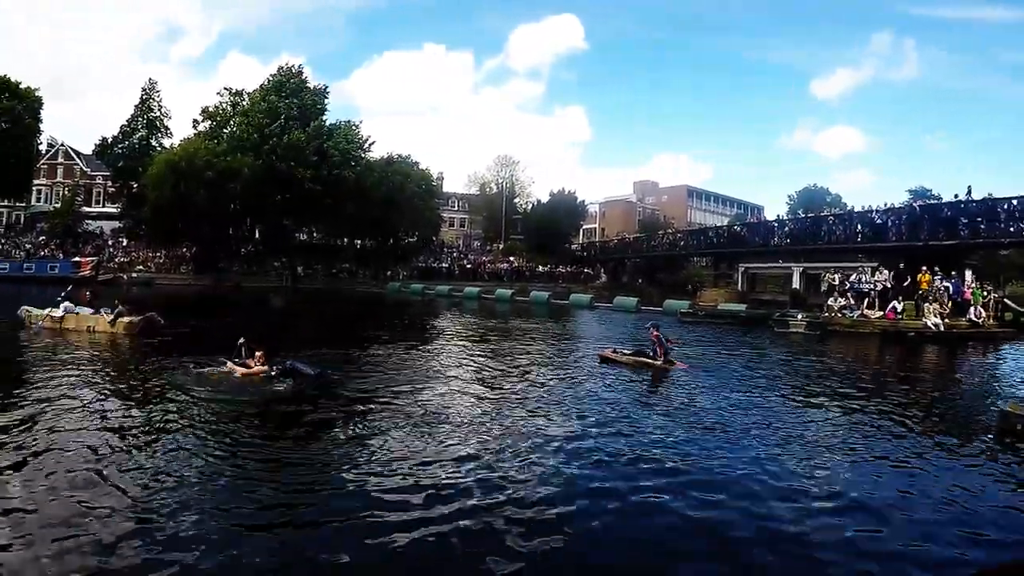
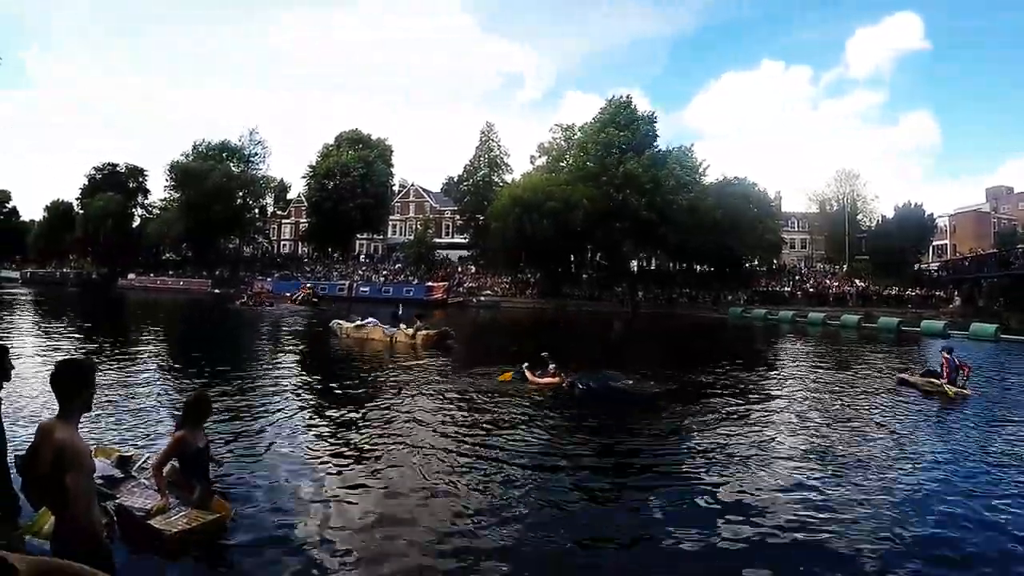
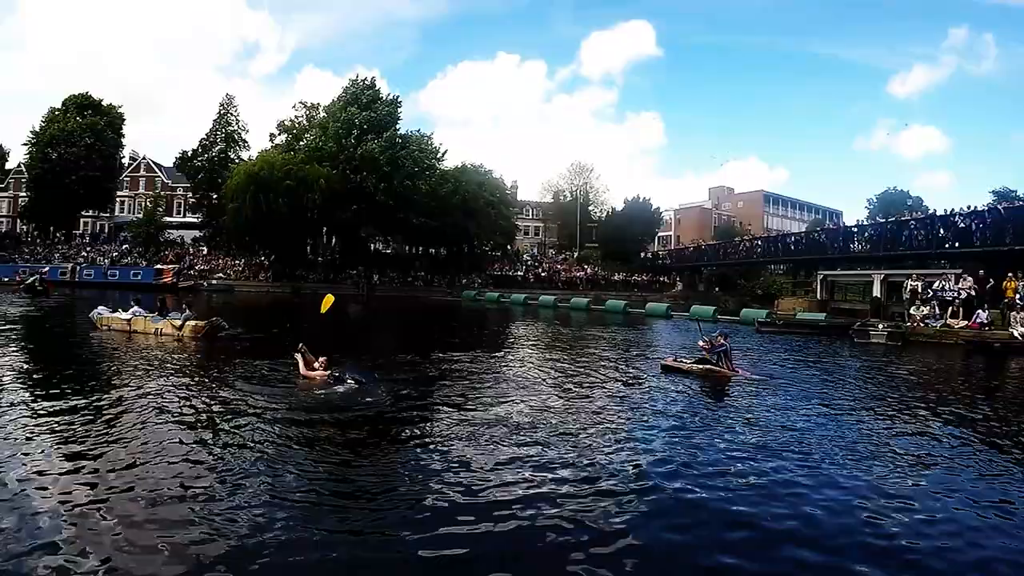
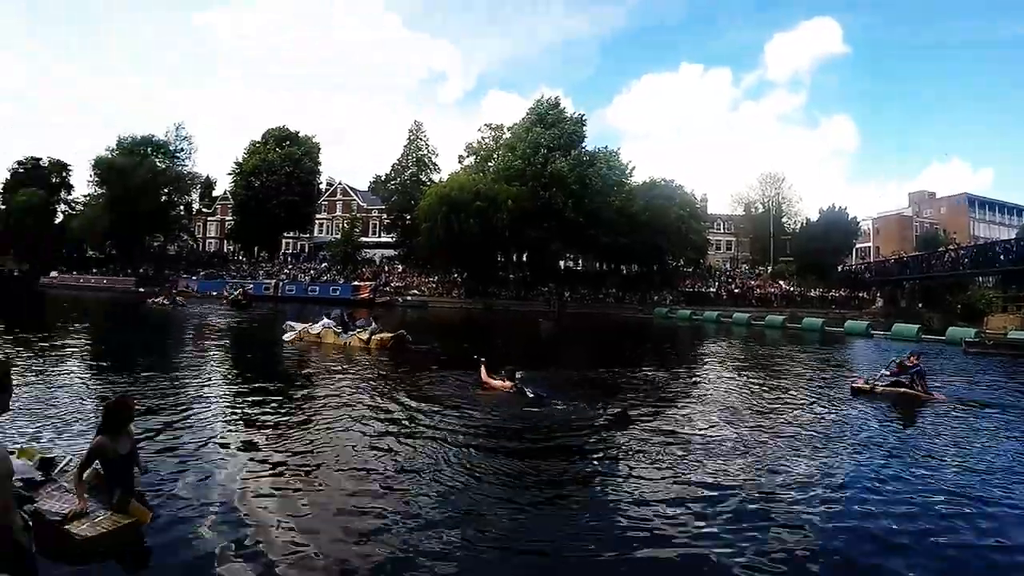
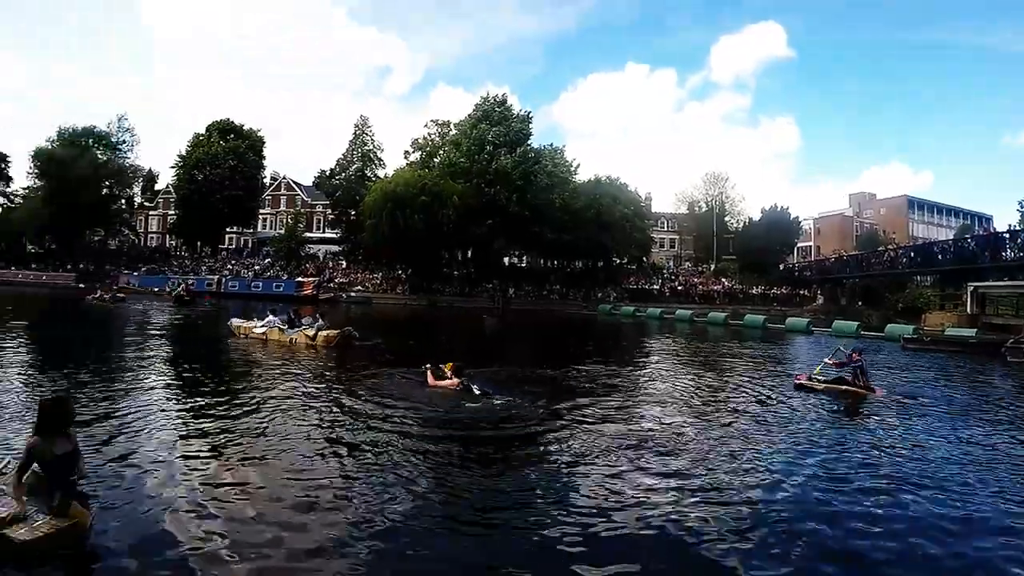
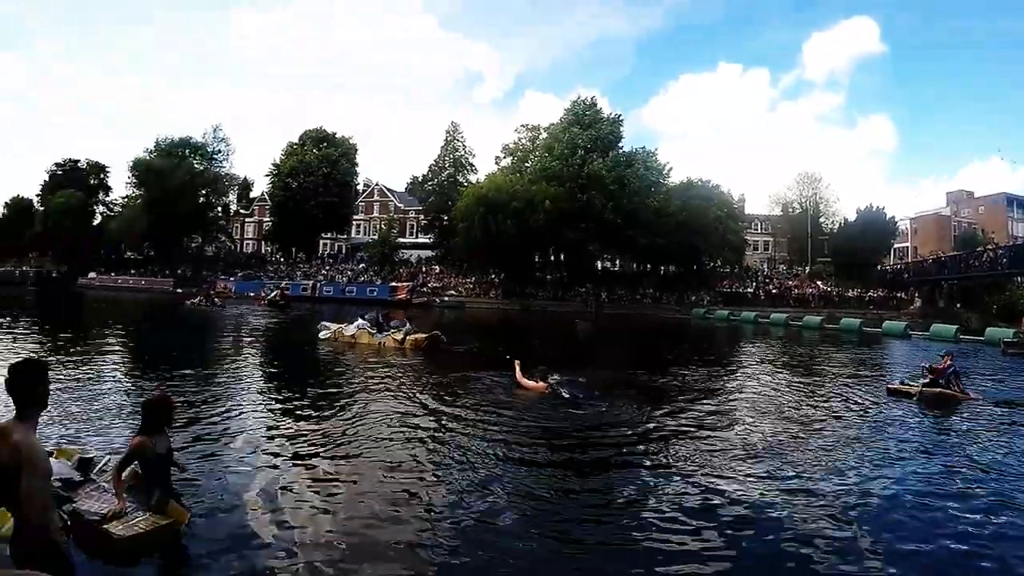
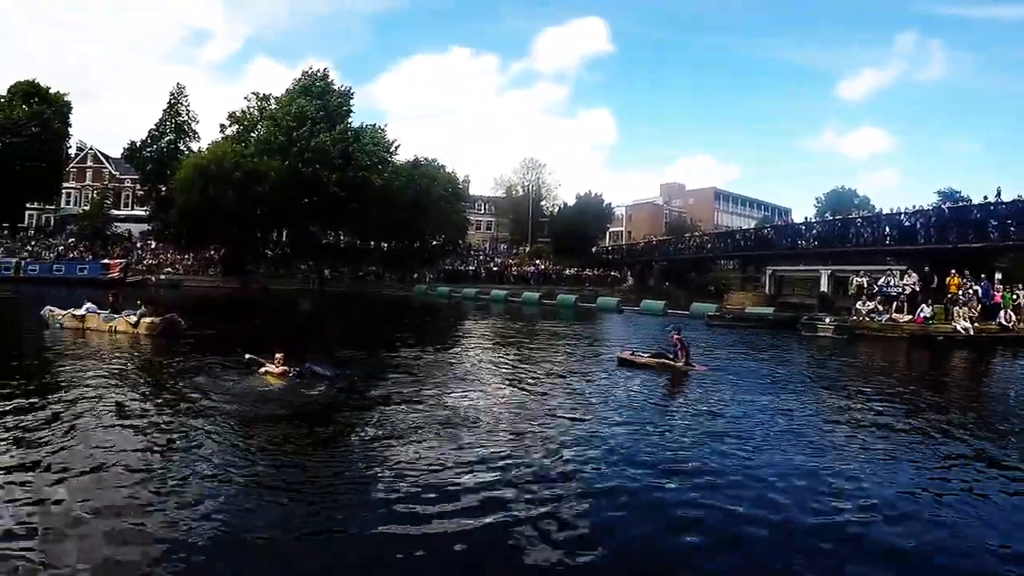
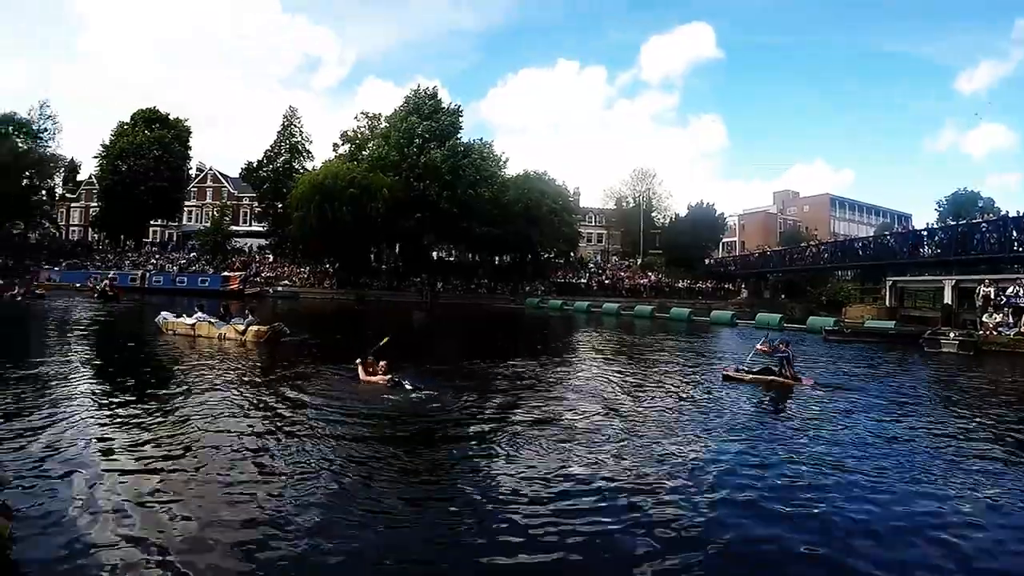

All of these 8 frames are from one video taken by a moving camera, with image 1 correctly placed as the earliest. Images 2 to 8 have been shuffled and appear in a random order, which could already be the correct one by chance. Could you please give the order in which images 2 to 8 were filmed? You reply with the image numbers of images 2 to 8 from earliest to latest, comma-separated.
7, 3, 8, 5, 4, 6, 2
